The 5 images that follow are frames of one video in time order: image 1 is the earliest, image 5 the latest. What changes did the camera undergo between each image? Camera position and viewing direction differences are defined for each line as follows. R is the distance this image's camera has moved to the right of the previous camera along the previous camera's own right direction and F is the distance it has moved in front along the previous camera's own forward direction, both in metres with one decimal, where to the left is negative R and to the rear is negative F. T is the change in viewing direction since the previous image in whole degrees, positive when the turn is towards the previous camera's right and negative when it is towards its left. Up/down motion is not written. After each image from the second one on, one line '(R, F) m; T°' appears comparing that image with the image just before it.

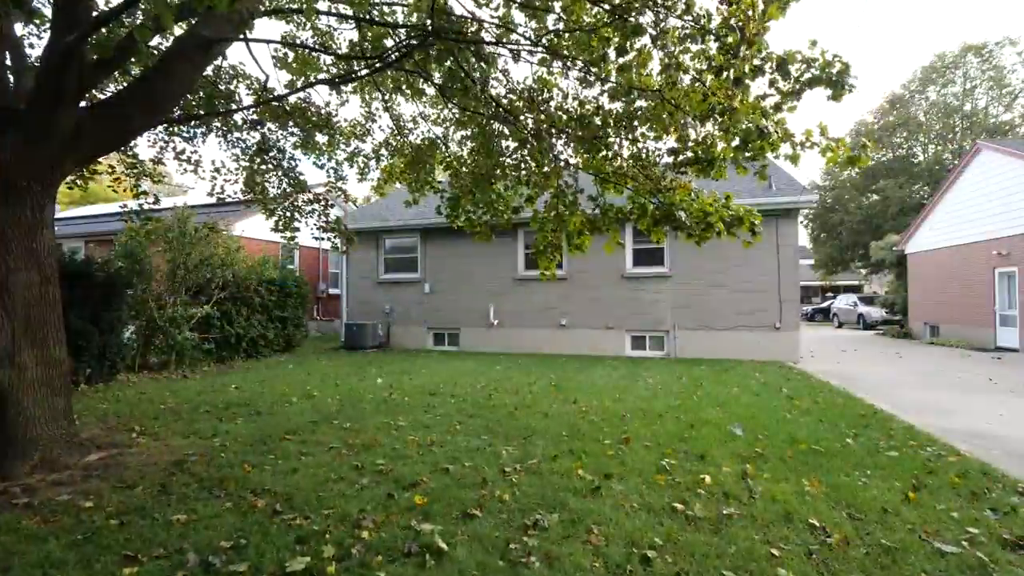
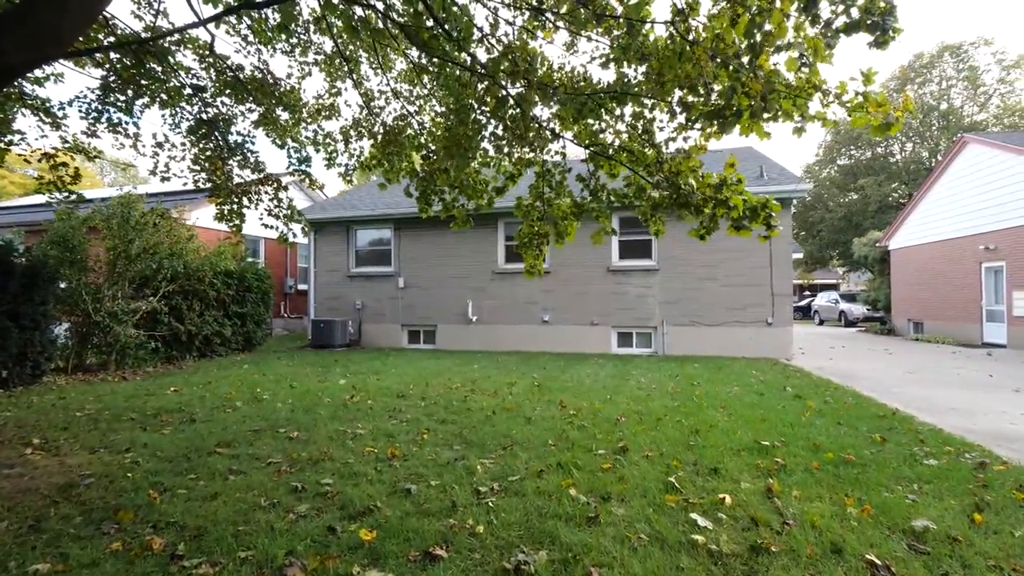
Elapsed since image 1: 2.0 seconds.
(0.0, +0.8) m; +2°
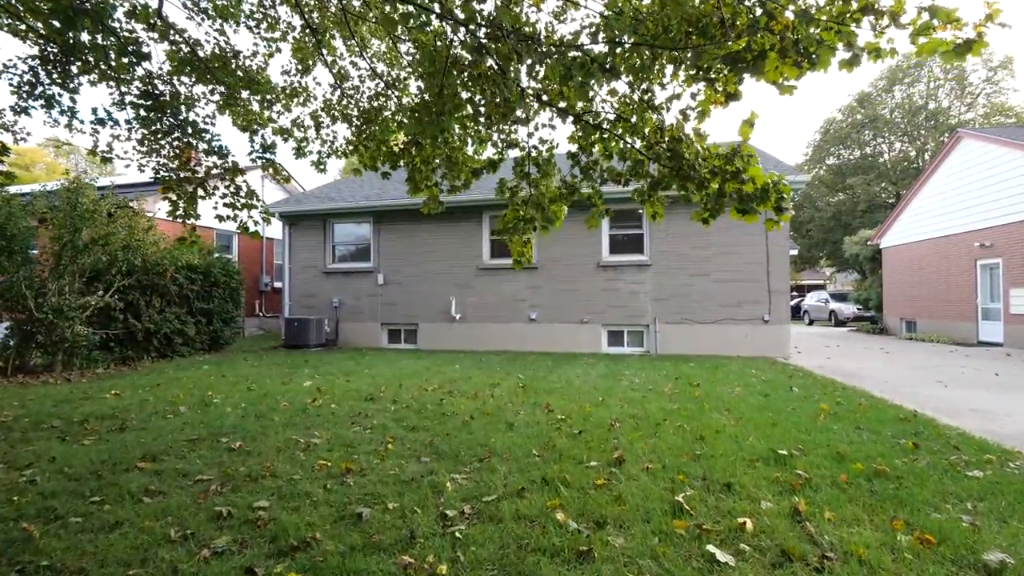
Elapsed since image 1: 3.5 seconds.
(+0.1, +0.6) m; +1°
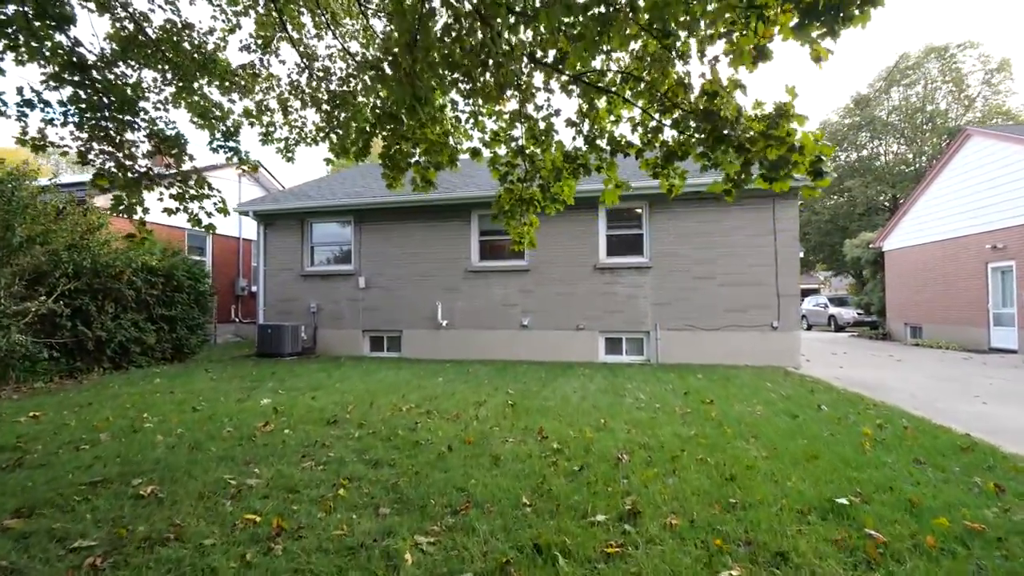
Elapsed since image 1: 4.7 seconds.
(+0.1, +0.8) m; +1°
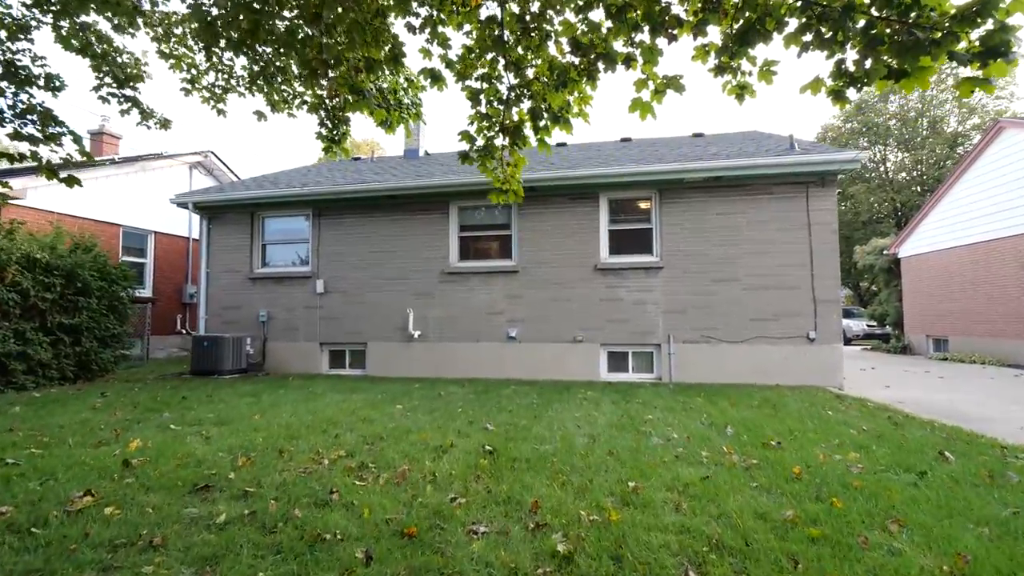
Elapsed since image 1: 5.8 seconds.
(+0.1, +1.7) m; +1°
